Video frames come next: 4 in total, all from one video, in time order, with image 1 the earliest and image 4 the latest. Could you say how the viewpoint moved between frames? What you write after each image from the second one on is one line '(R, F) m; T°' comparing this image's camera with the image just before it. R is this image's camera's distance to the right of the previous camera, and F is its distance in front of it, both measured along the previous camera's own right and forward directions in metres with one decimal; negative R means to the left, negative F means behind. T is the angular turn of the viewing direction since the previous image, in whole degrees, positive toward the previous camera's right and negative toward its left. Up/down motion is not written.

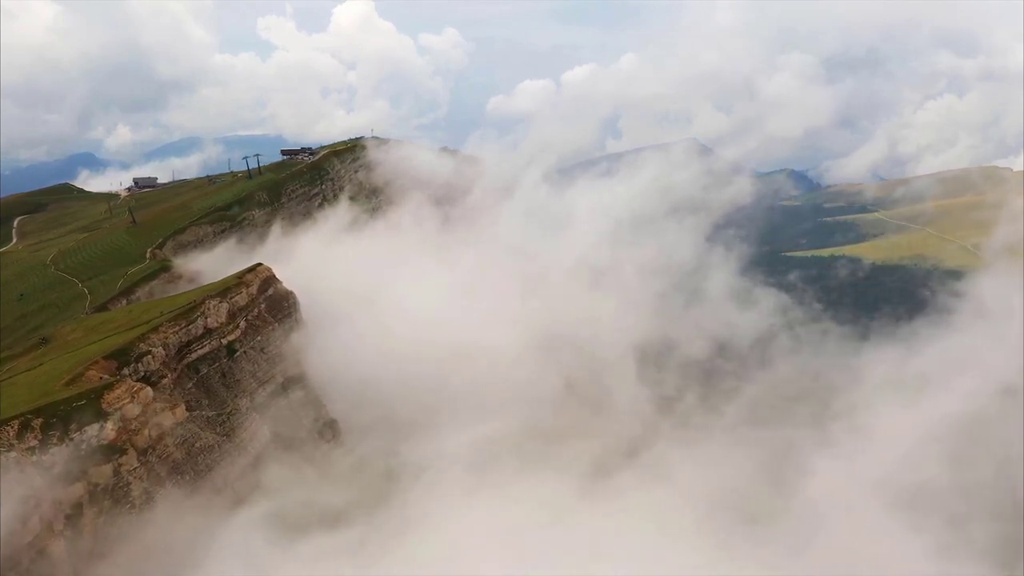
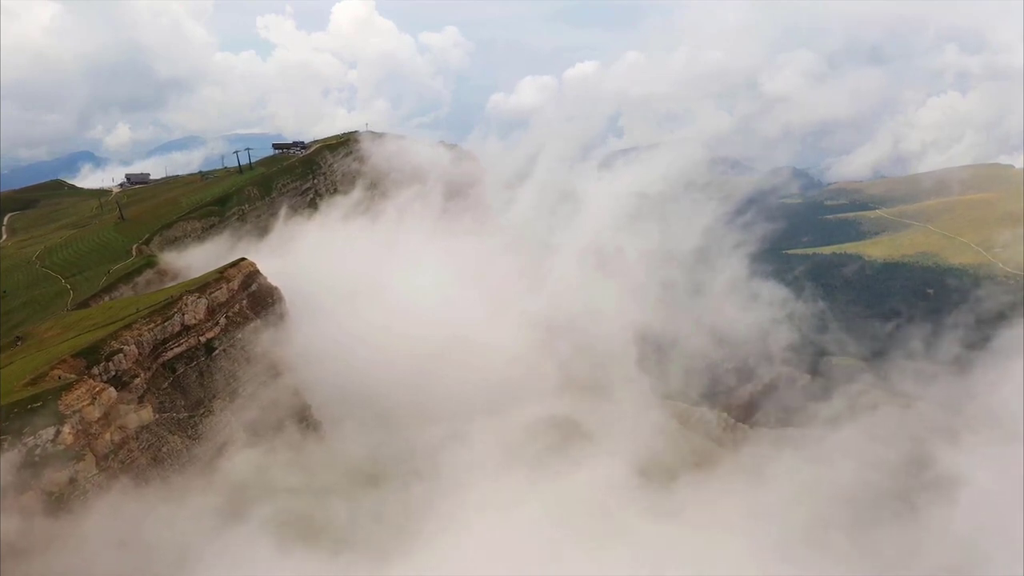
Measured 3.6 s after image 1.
(+1.0, +3.4) m; 0°
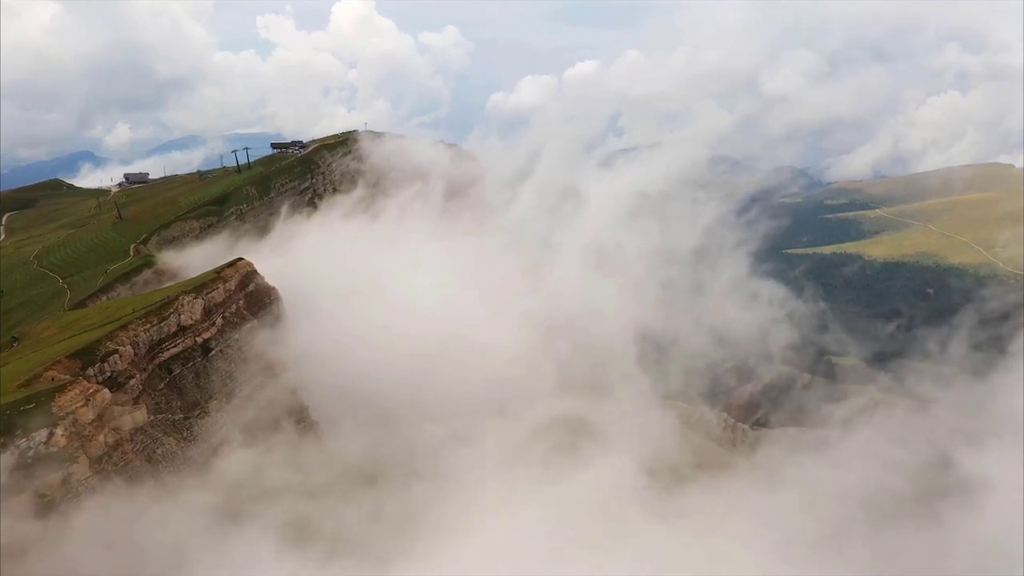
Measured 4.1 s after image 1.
(+0.2, +0.4) m; 0°
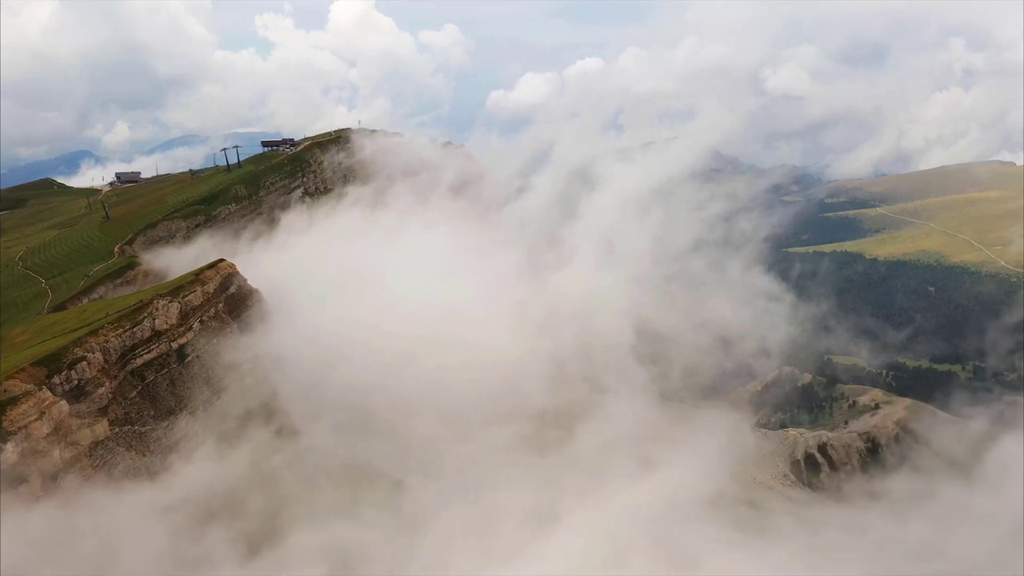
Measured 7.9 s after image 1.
(+1.3, +2.9) m; 0°
